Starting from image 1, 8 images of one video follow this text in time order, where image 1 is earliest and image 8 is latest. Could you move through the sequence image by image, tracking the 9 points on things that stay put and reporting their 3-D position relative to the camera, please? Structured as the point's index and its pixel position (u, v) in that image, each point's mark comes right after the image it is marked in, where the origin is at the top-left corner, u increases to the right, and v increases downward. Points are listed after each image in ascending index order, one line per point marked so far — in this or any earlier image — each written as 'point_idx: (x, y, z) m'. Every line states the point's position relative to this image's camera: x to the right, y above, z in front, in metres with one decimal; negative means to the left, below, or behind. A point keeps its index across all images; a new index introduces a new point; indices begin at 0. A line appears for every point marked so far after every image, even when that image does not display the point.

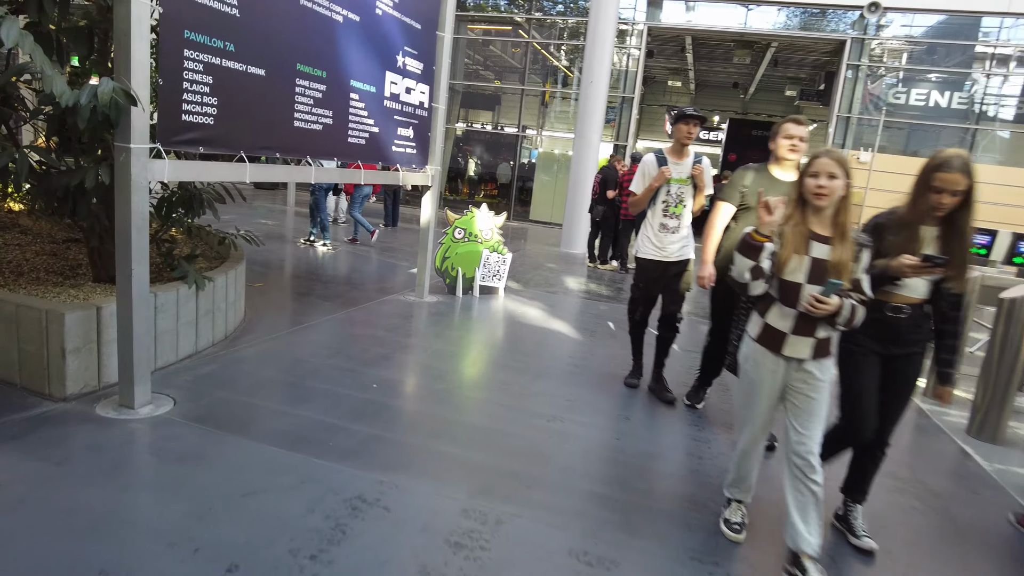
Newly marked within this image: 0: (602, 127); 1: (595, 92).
0: (+1.5, +2.7, +10.8) m
1: (+1.4, +3.3, +10.6) m
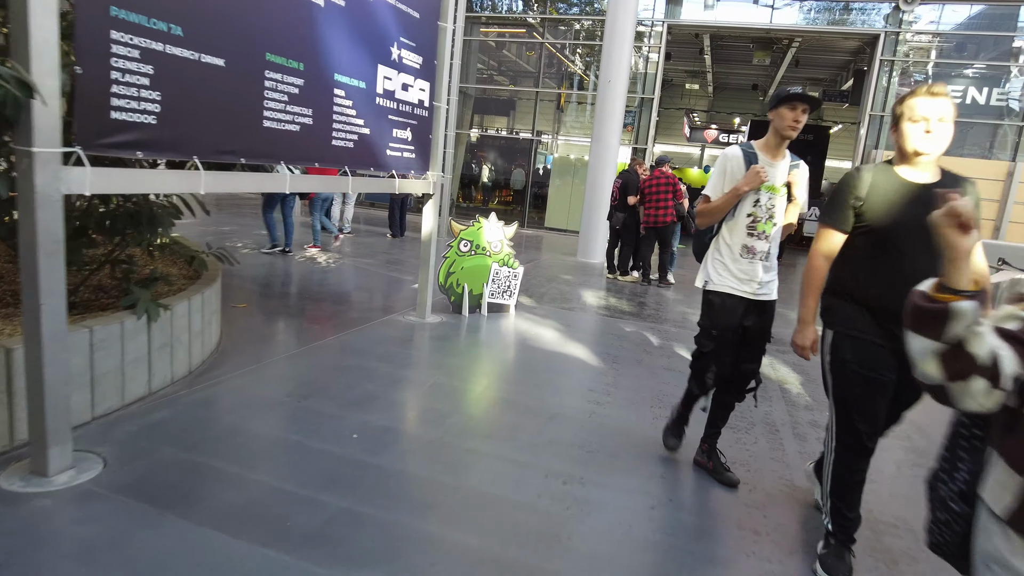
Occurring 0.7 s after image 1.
0: (+1.7, +2.5, +10.2) m
1: (+1.6, +3.1, +10.0) m
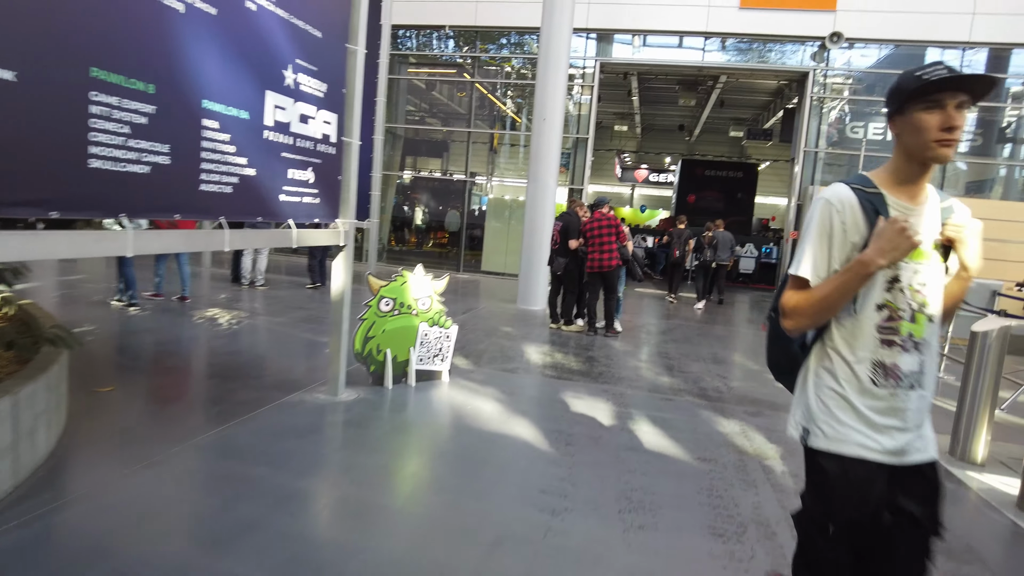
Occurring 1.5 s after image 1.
0: (+0.7, +1.8, +9.7) m
1: (+0.5, +2.4, +9.5) m
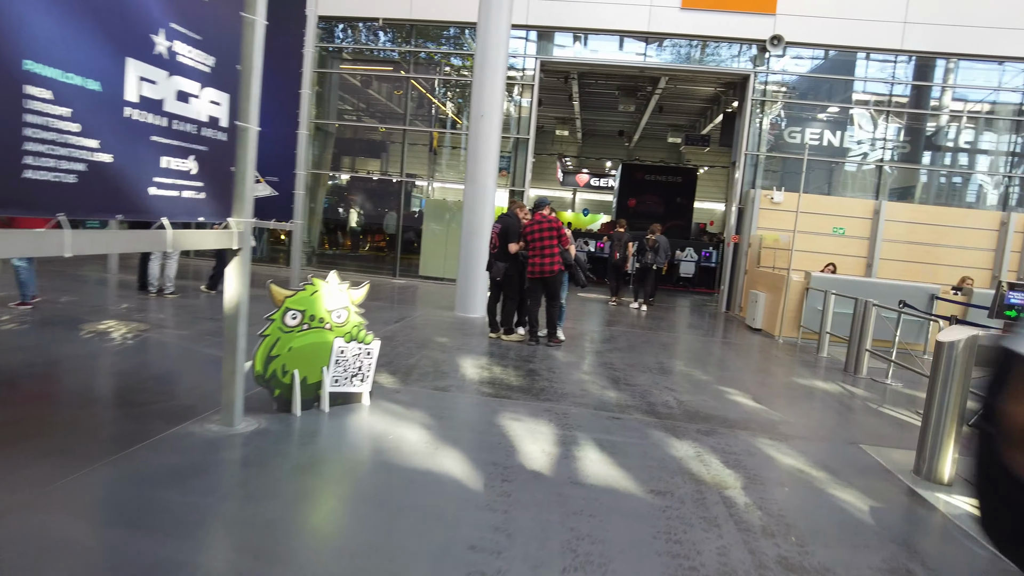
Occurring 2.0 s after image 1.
0: (-0.2, +1.7, +9.2) m
1: (-0.4, +2.3, +9.0) m
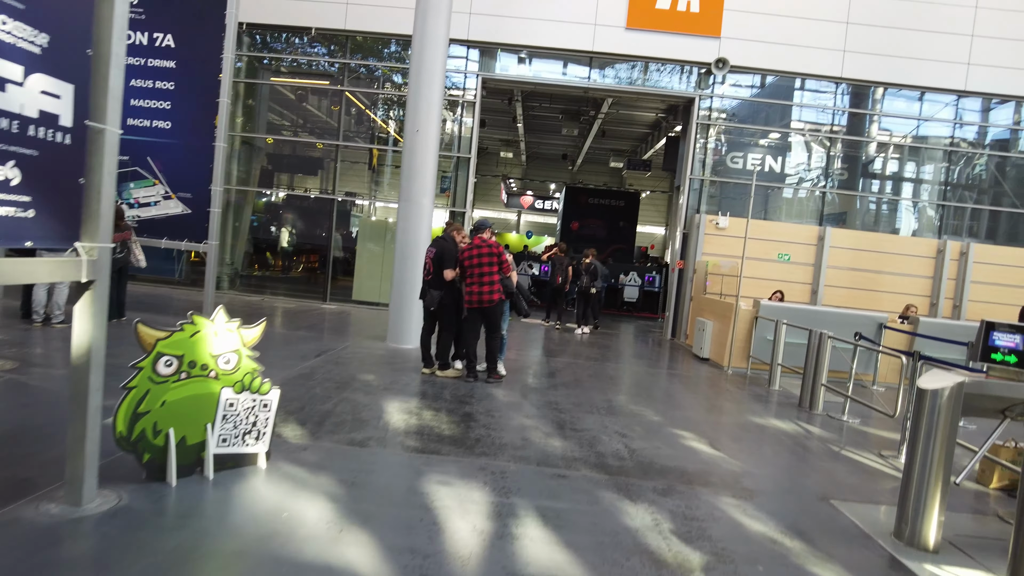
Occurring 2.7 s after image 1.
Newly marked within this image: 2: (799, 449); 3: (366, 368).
0: (-1.0, +1.3, +8.6) m
1: (-1.2, +1.9, +8.4) m
2: (+2.5, -1.4, +5.5) m
3: (-1.5, -0.8, +6.8) m
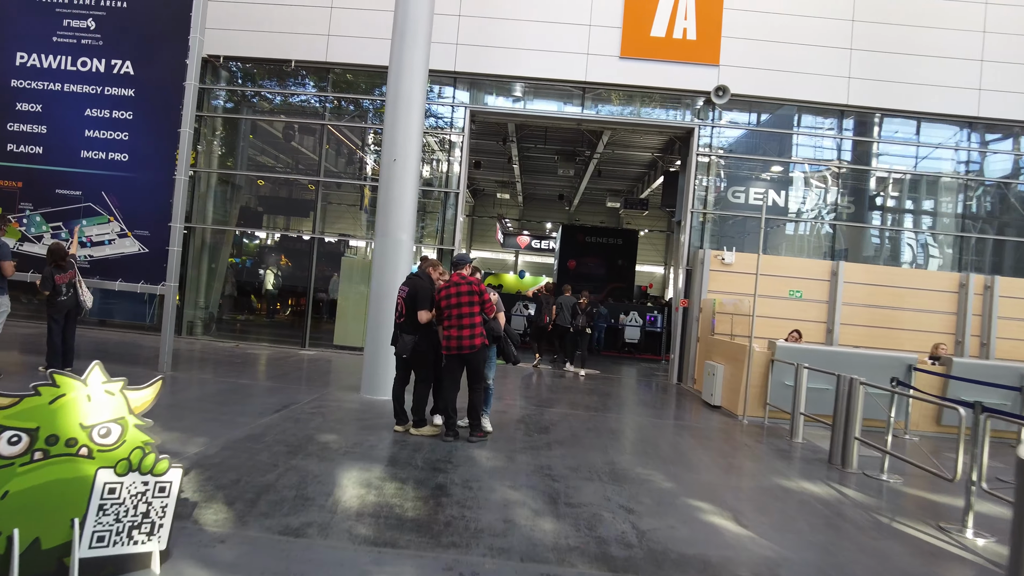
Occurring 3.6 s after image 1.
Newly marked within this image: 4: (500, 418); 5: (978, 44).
0: (-1.2, +0.8, +7.8) m
1: (-1.3, +1.4, +7.7) m
2: (+2.3, -1.7, +4.6) m
3: (-1.7, -1.3, +5.9) m
4: (-0.1, -1.4, +6.7) m
5: (+8.5, +4.5, +11.8) m
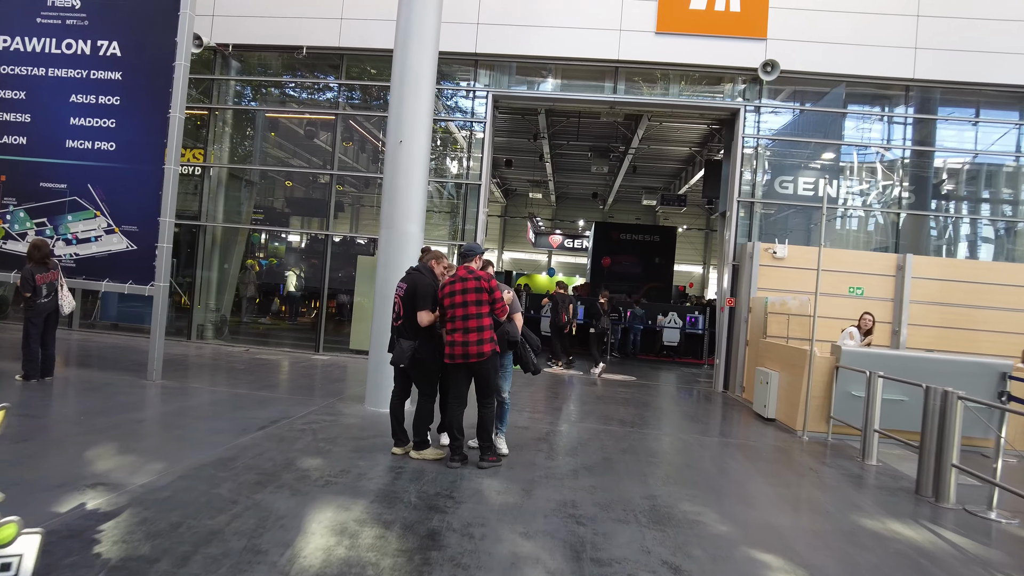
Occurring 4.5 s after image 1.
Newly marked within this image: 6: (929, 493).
0: (-0.9, +0.8, +6.9) m
1: (-1.1, +1.4, +6.9) m
2: (+2.4, -1.6, +3.5) m
3: (-1.5, -1.2, +5.1) m
4: (+0.1, -1.3, +5.8) m
5: (+8.9, +4.5, +10.4) m
6: (+3.3, -1.6, +5.1) m
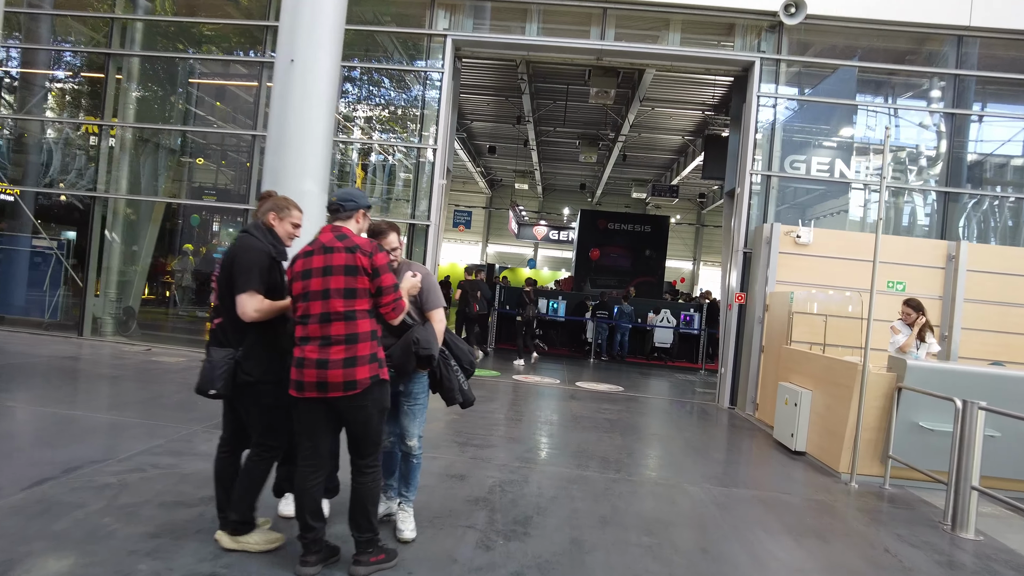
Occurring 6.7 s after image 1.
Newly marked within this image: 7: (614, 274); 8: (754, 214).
0: (-1.4, +1.0, +4.9) m
1: (-1.5, +1.5, +4.8) m
2: (+2.0, -1.6, +1.6) m
3: (-2.0, -1.1, +3.1) m
4: (-0.4, -1.2, +3.9) m
5: (+8.5, +4.6, +8.5) m
6: (+2.8, -1.5, +3.2) m
7: (+3.0, +0.4, +18.9) m
8: (+3.4, +1.1, +9.1) m
